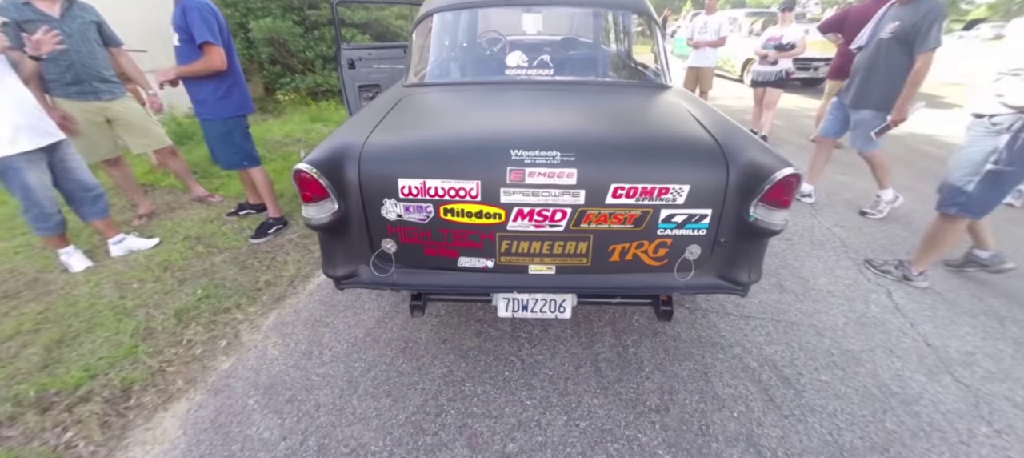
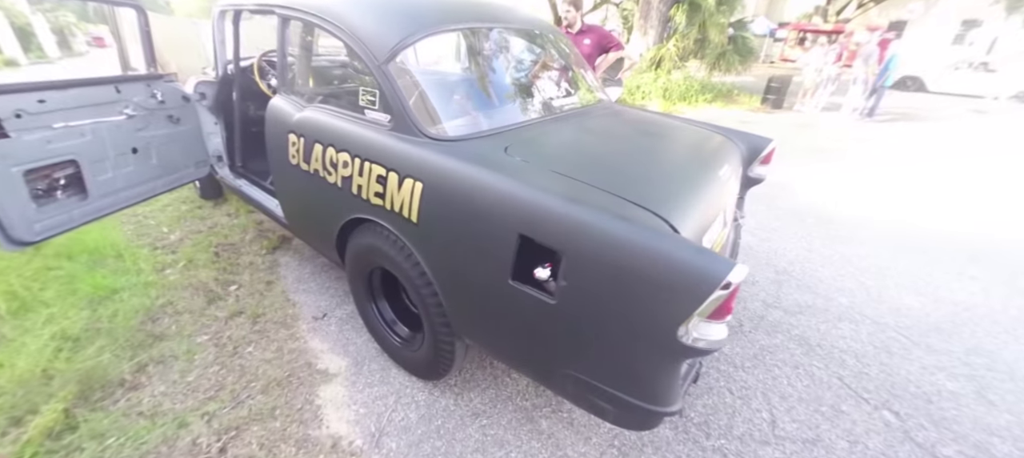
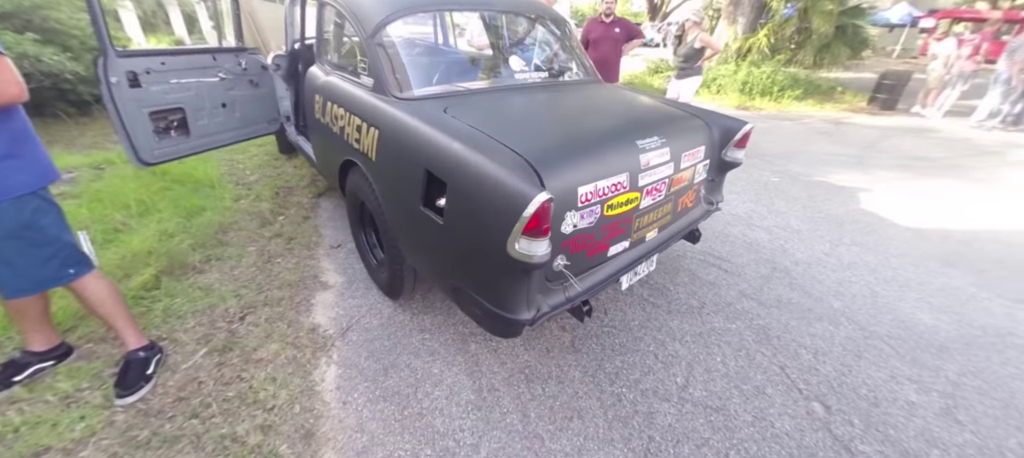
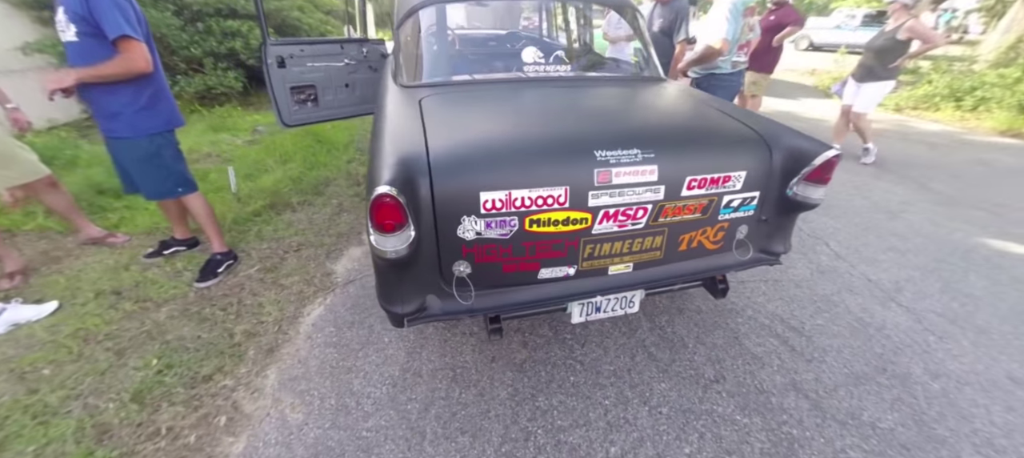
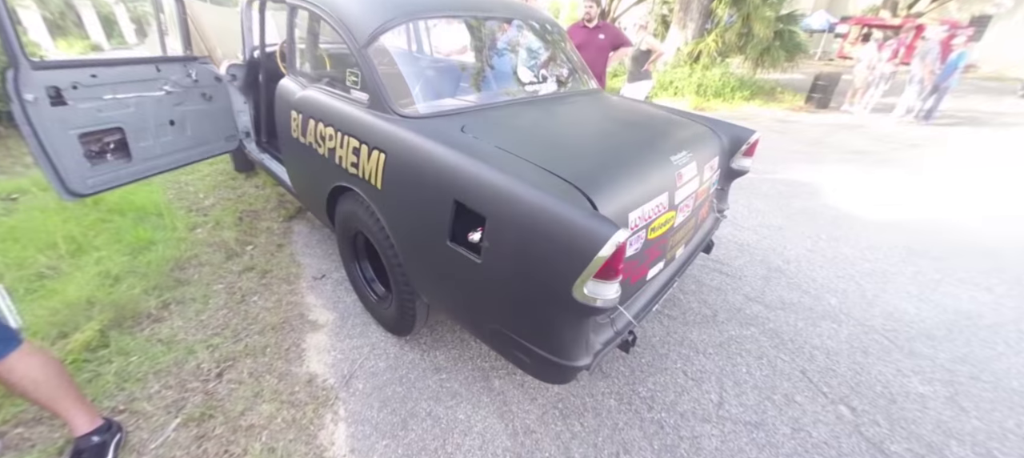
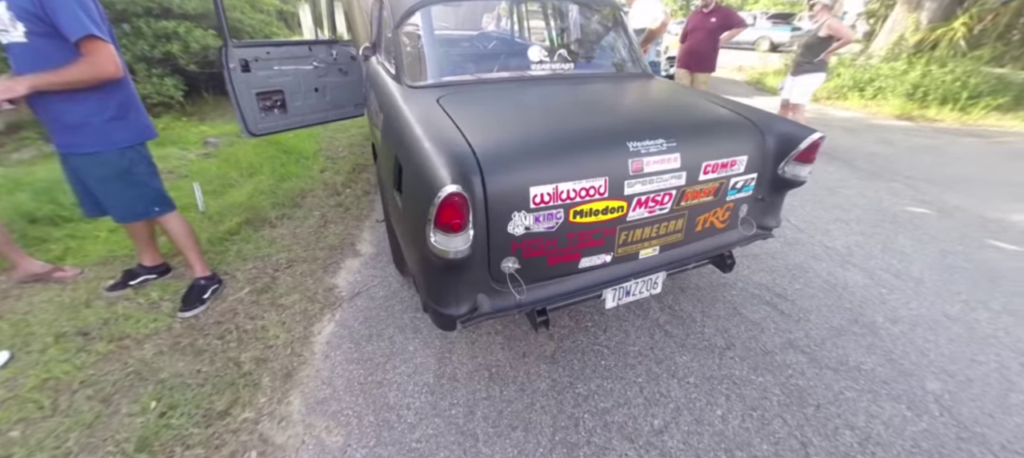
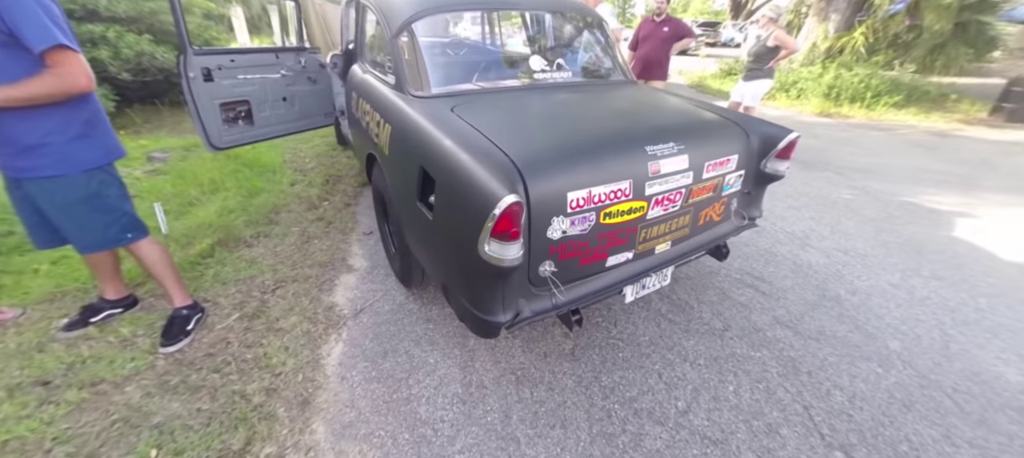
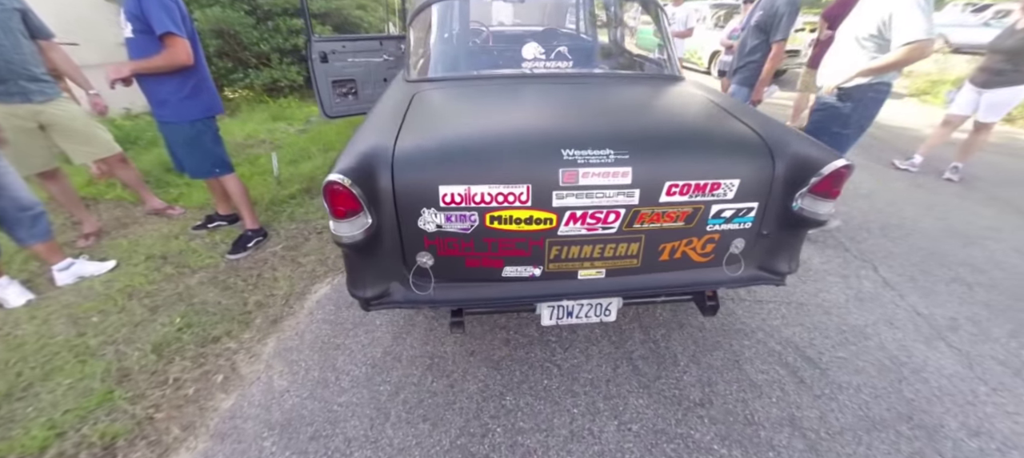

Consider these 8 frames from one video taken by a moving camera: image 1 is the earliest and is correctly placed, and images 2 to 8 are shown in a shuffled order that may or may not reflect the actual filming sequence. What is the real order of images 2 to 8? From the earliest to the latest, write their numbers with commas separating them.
8, 4, 6, 7, 3, 5, 2
